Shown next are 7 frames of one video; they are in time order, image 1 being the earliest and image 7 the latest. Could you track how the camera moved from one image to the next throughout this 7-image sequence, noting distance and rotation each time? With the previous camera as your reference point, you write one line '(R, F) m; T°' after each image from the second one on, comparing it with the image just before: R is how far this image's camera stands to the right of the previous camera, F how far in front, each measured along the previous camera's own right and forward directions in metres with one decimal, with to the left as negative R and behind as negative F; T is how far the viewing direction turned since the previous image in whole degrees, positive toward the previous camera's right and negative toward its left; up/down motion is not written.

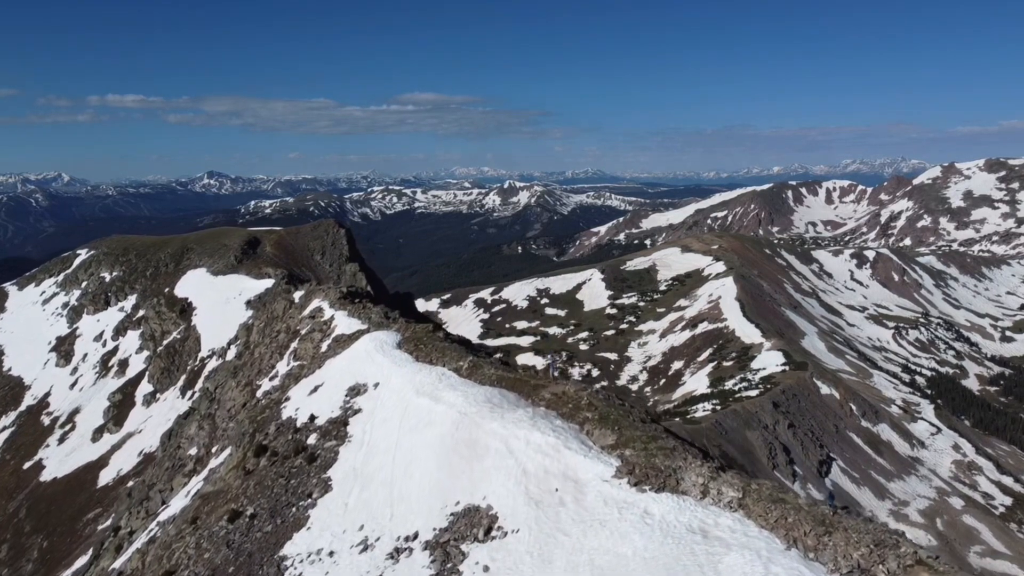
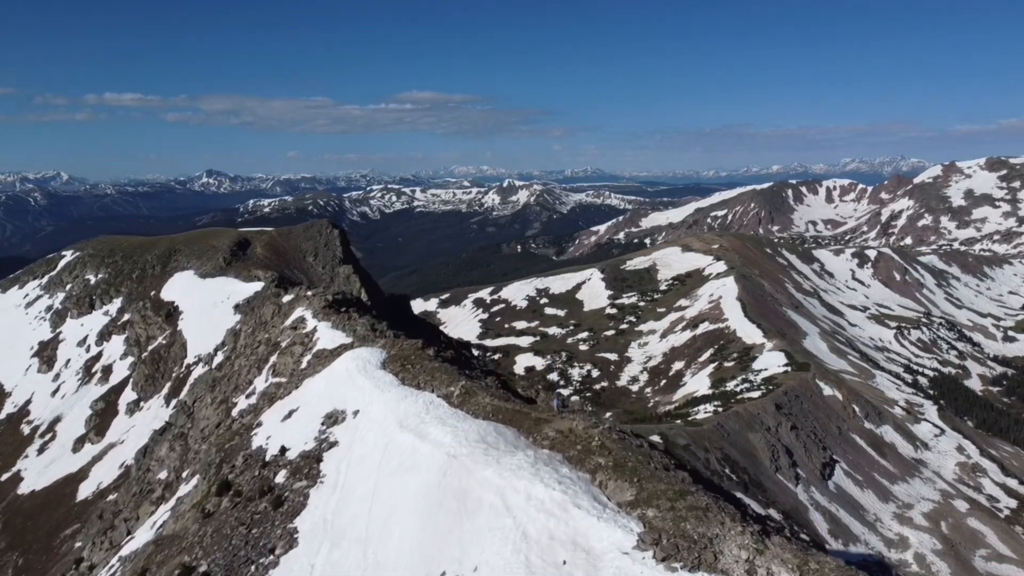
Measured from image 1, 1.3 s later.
(0.0, +2.1) m; 0°
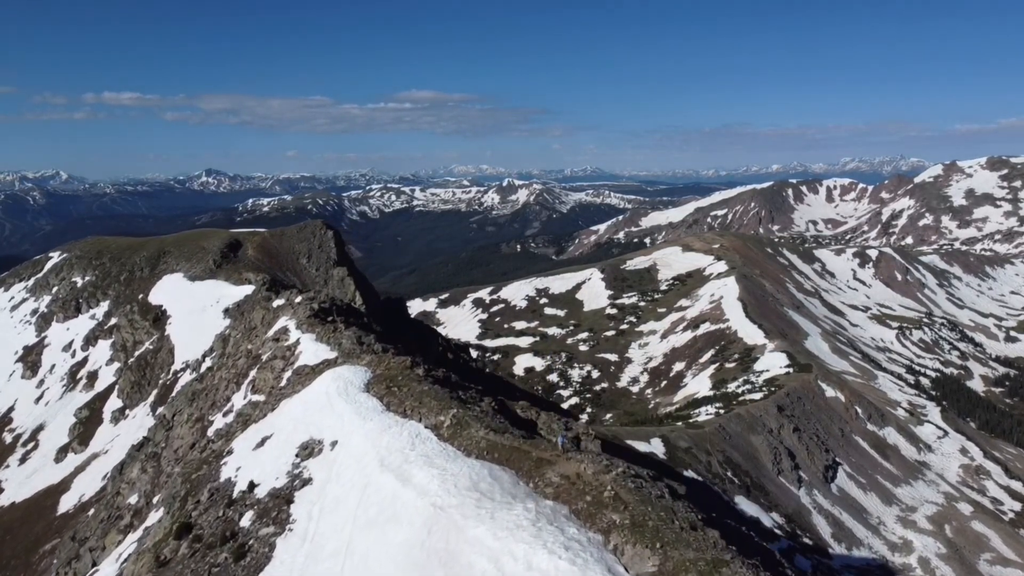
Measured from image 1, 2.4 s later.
(0.0, +1.8) m; 0°
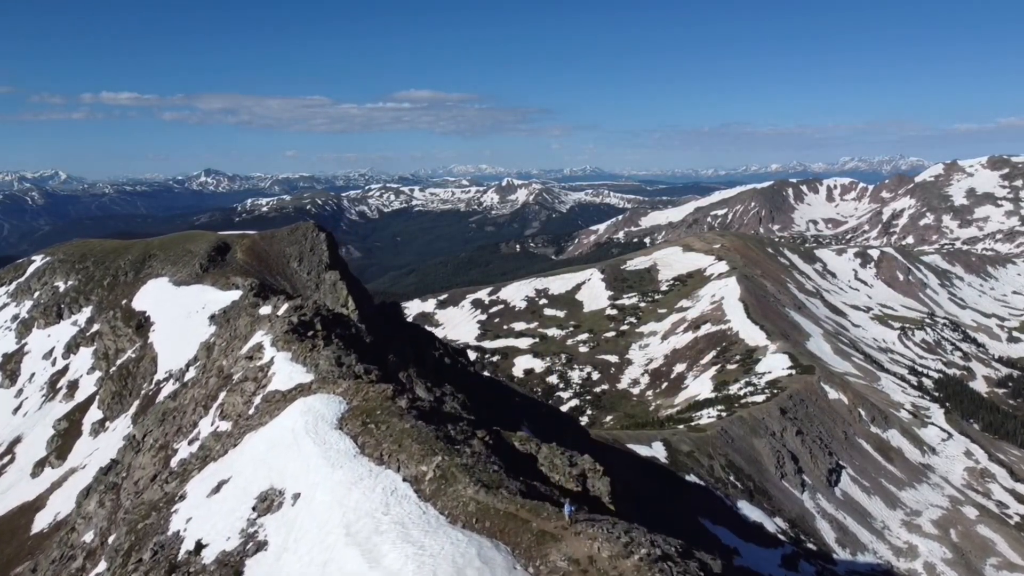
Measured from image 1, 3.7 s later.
(+0.1, +2.2) m; 0°
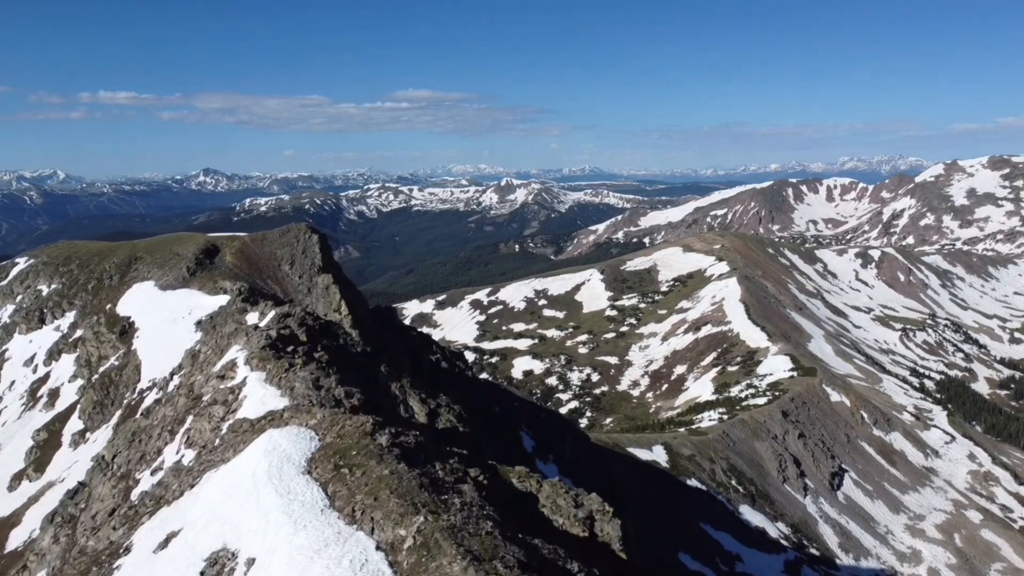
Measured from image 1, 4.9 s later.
(0.0, +1.9) m; 0°
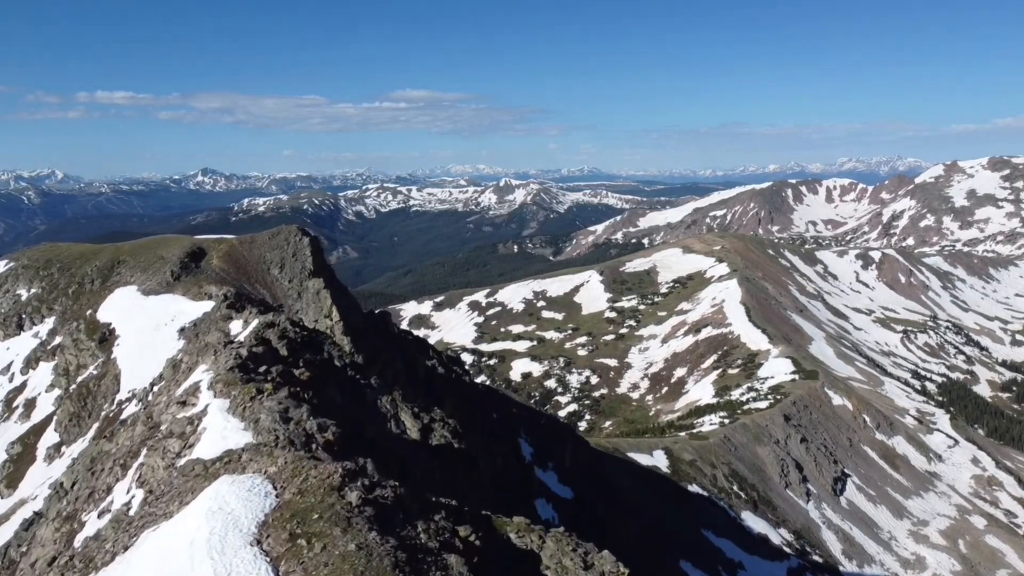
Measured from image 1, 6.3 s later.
(0.0, +2.1) m; 0°
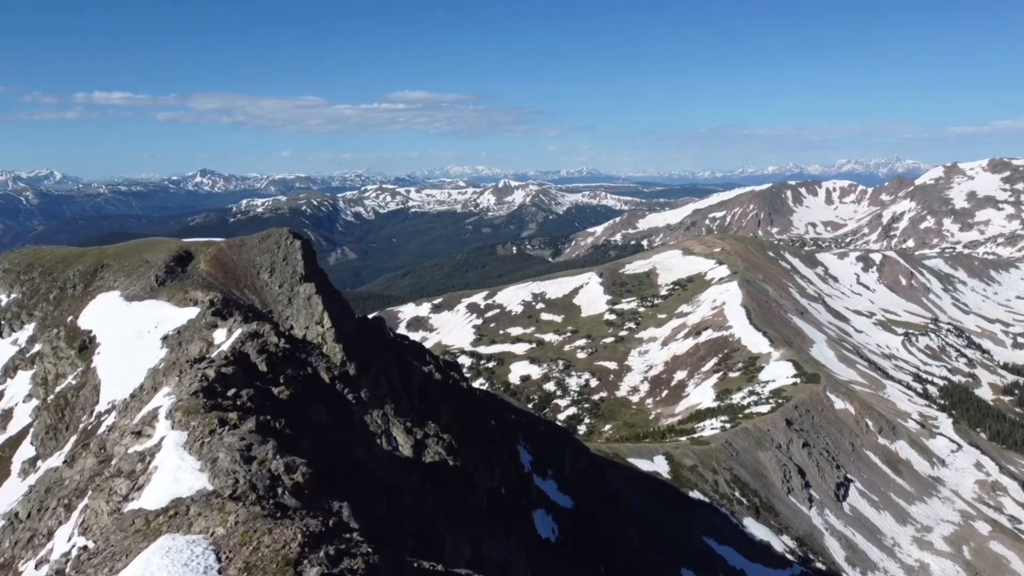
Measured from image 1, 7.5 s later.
(0.0, +1.9) m; 0°
